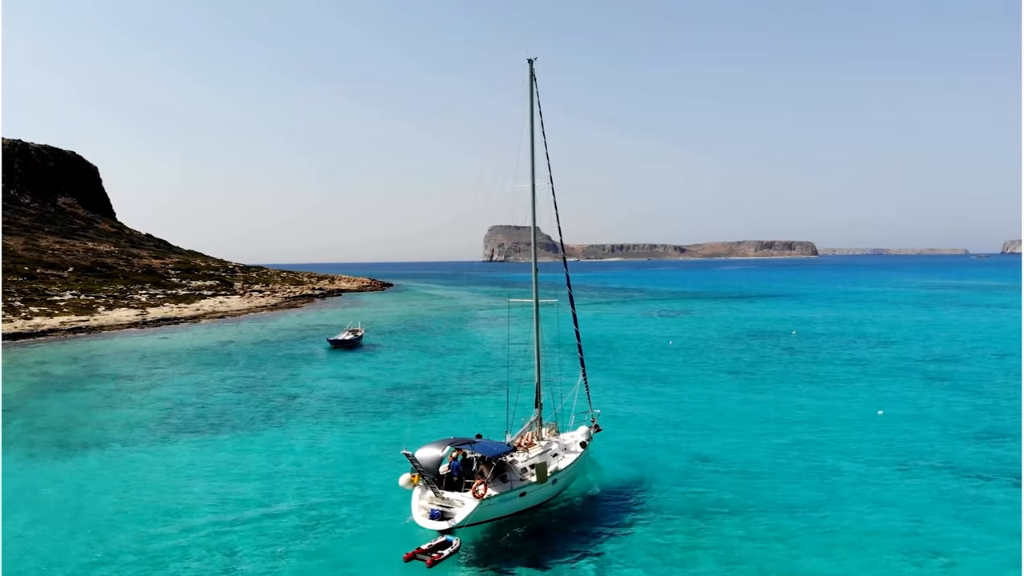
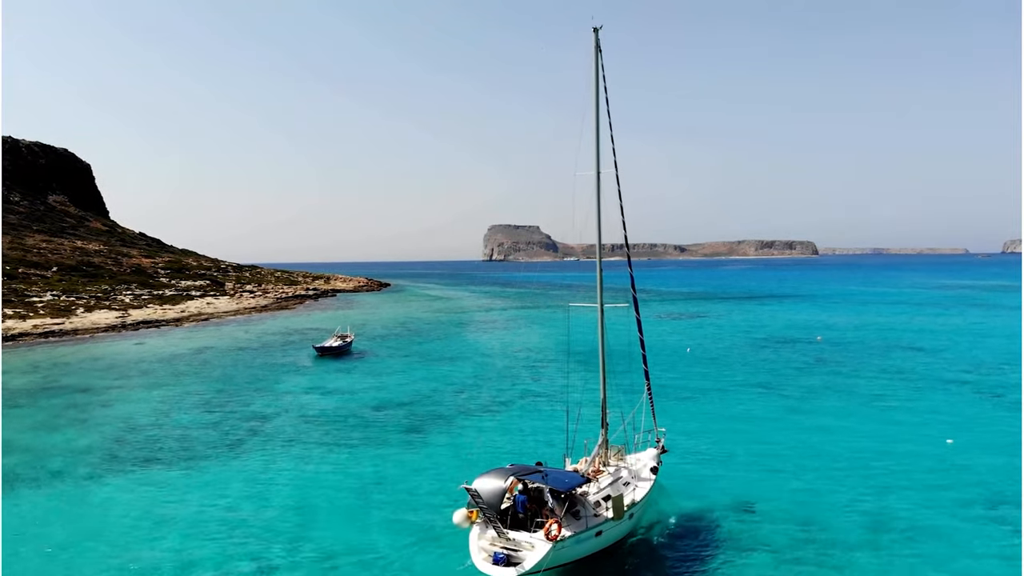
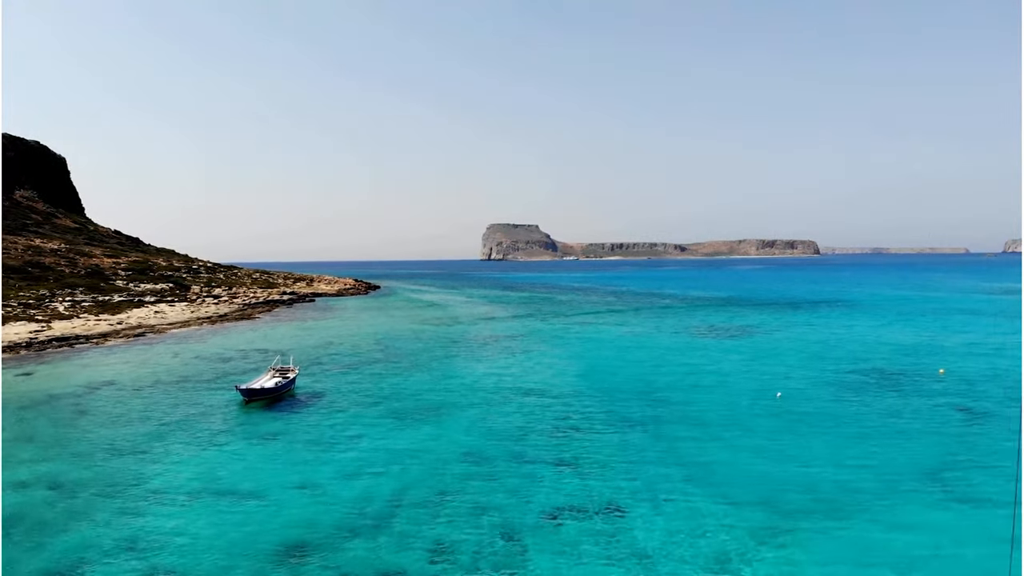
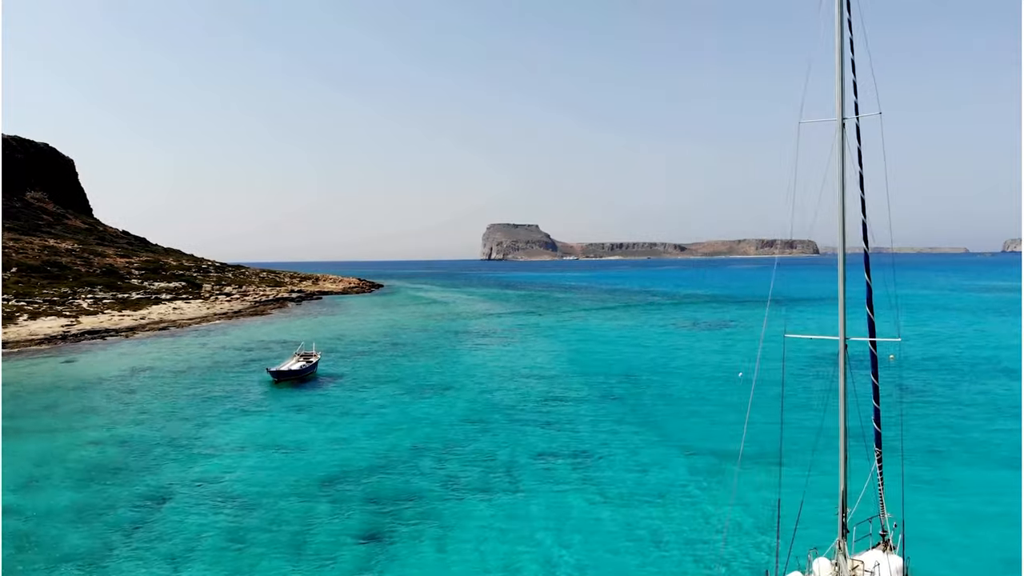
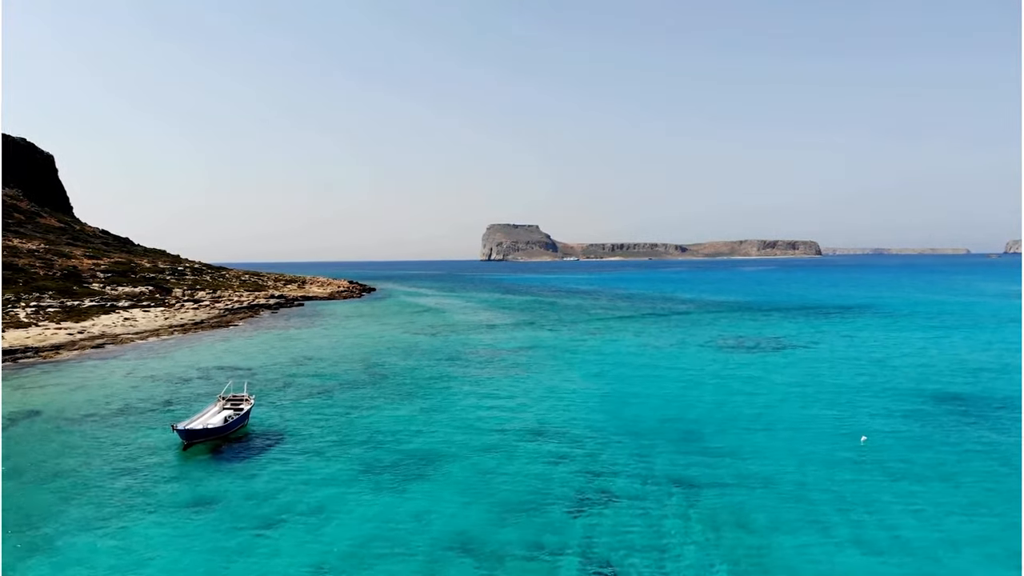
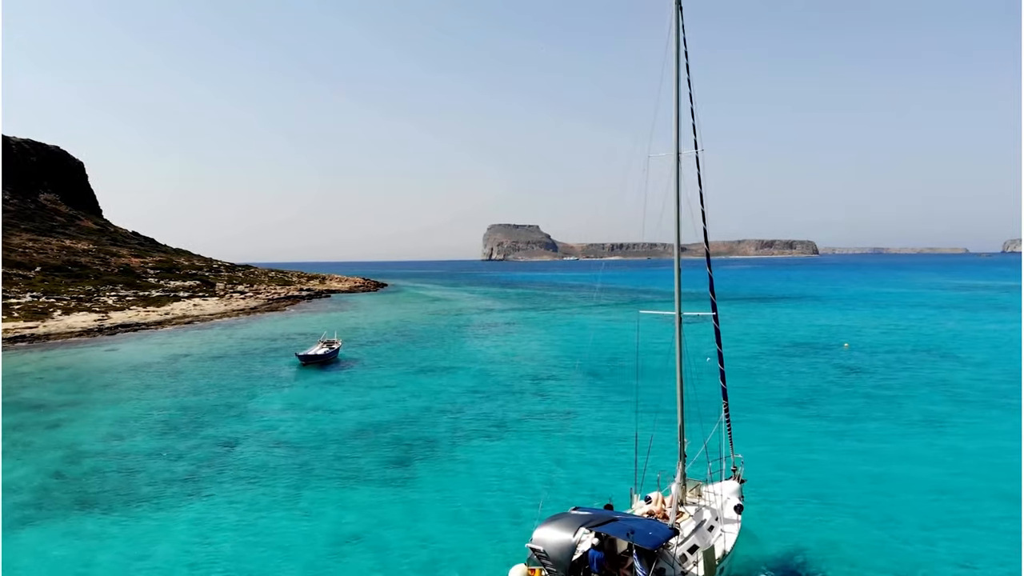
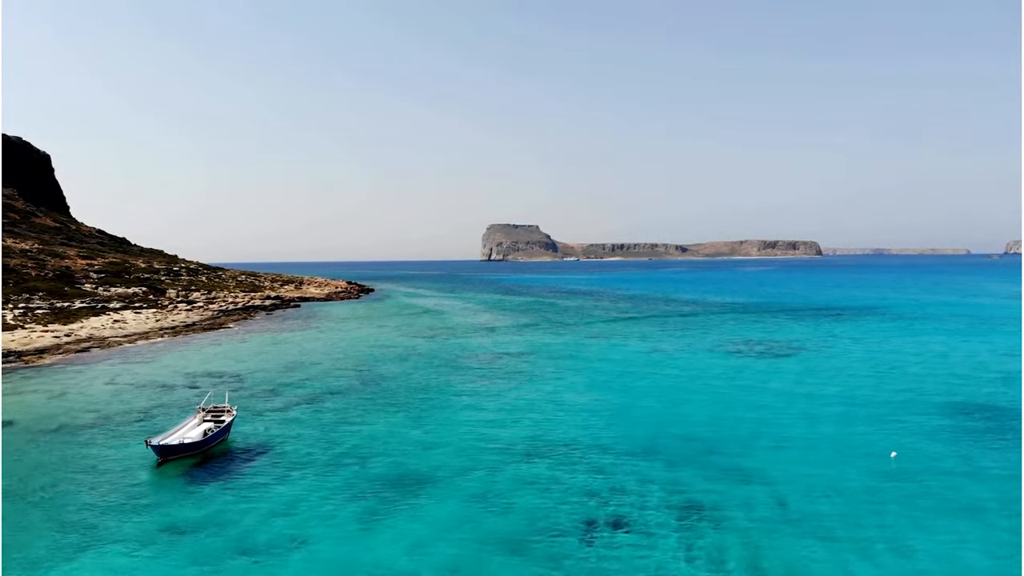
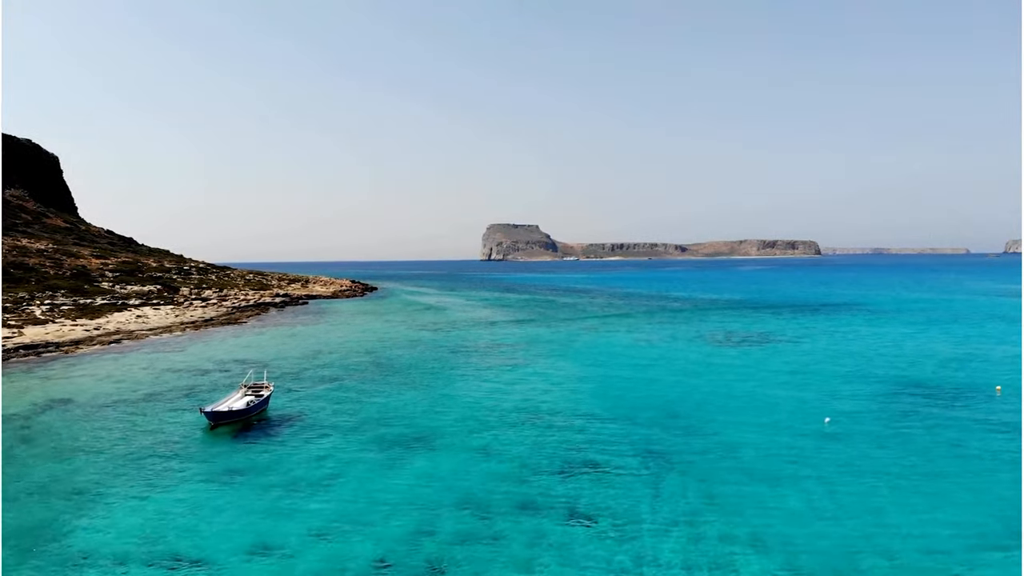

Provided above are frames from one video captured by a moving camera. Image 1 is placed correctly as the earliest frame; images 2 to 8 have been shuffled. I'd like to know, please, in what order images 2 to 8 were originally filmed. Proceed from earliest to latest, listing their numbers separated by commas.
2, 6, 4, 3, 8, 5, 7
